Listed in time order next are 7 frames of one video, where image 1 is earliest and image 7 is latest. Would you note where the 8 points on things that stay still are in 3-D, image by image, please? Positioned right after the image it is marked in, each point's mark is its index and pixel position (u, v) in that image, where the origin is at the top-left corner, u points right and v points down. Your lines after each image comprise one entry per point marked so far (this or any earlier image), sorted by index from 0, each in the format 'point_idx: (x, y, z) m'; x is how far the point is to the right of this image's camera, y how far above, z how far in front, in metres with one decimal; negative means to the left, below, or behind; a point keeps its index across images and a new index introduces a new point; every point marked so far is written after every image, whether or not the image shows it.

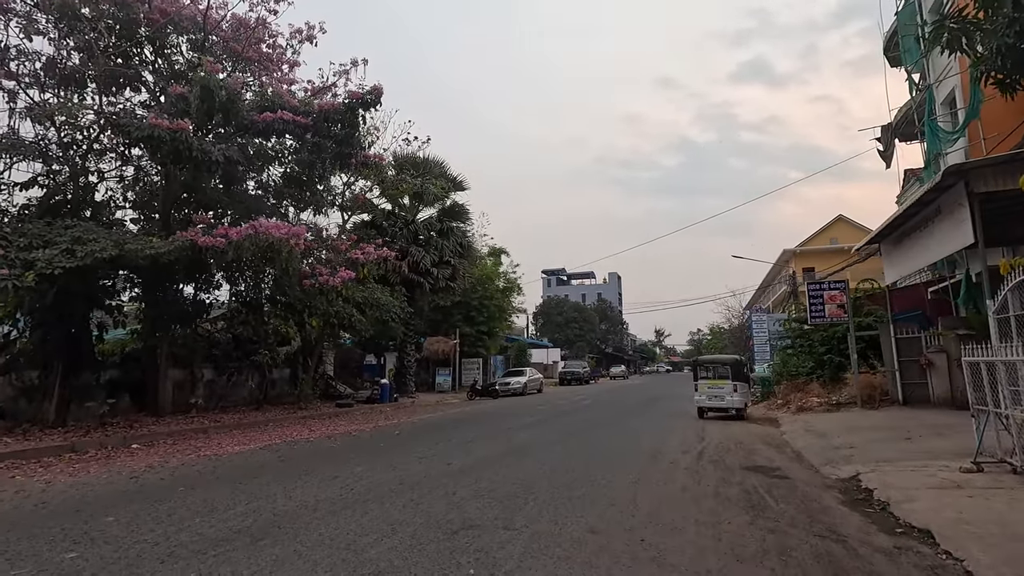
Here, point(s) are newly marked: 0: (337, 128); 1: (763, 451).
0: (-5.4, +4.9, +16.5) m
1: (+5.2, -3.4, +11.2) m
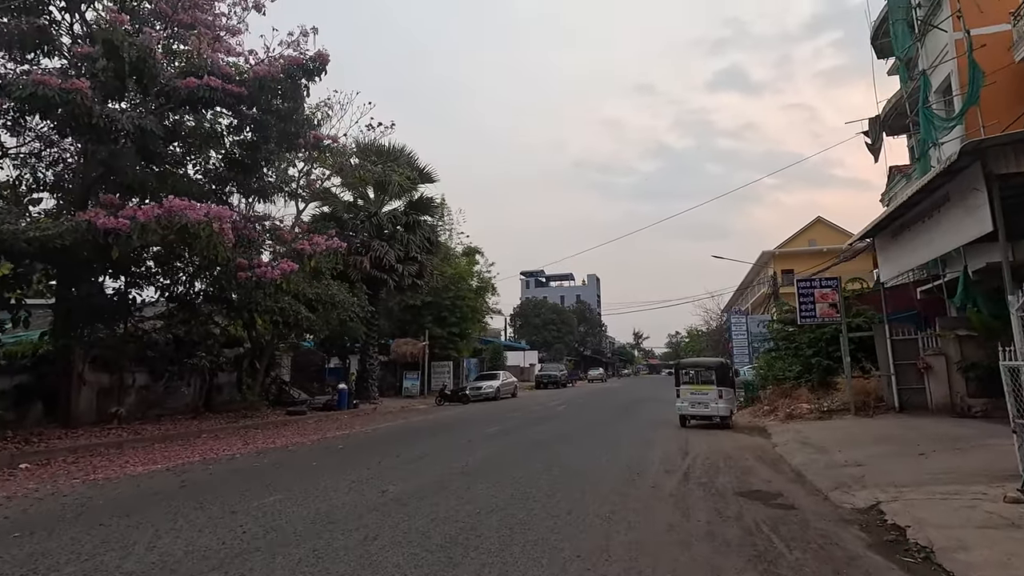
0: (-6.4, +5.1, +14.6) m
1: (+4.4, -3.3, +9.7) m
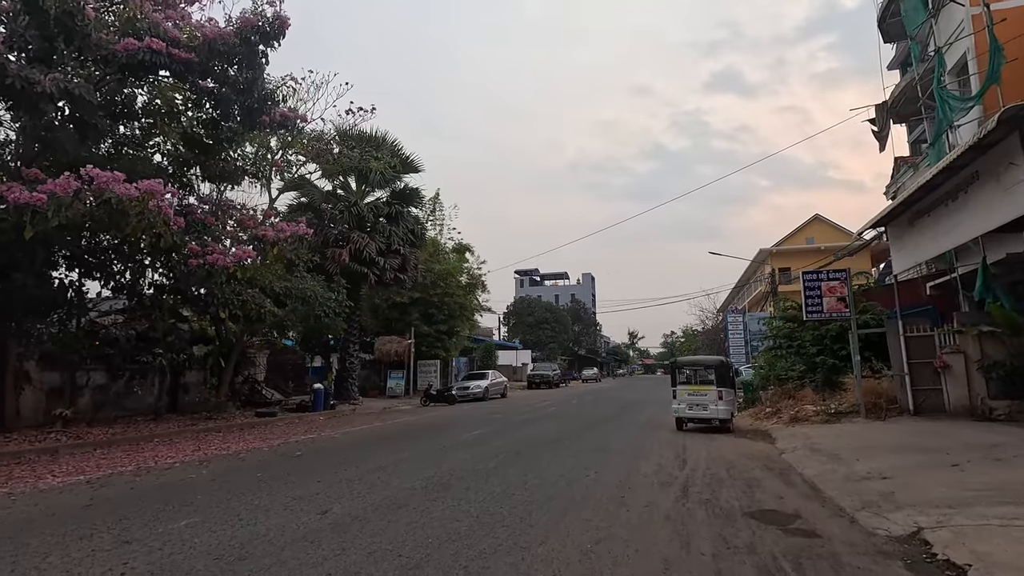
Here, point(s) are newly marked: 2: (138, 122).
0: (-6.8, +5.3, +13.3) m
1: (+4.0, -3.0, +8.4) m
2: (-10.5, +4.6, +15.1) m
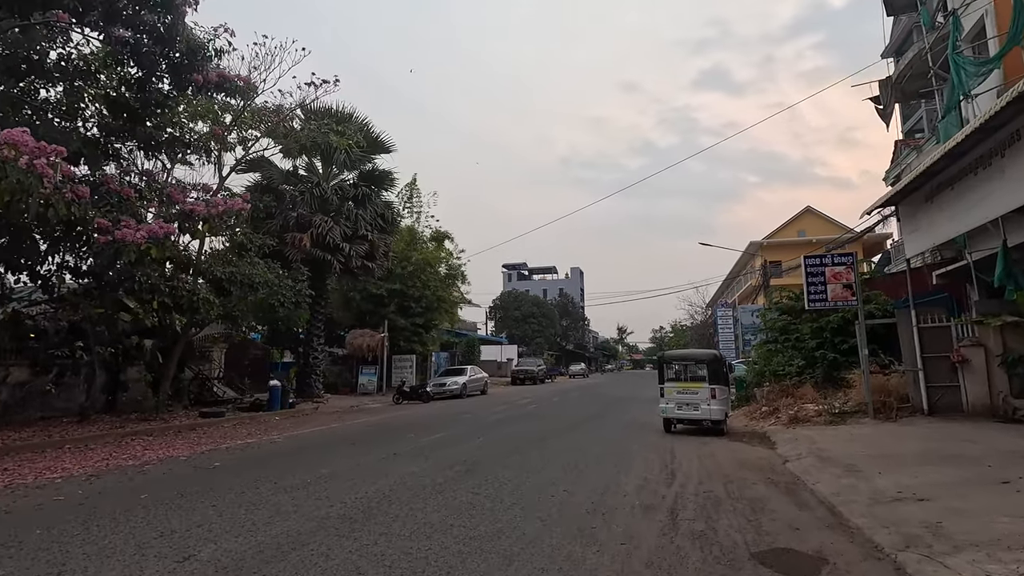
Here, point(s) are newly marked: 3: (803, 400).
0: (-7.6, +5.7, +11.4) m
1: (+3.3, -2.7, +6.8) m
2: (-11.2, +5.0, +13.2) m
3: (+8.4, -3.2, +15.5) m
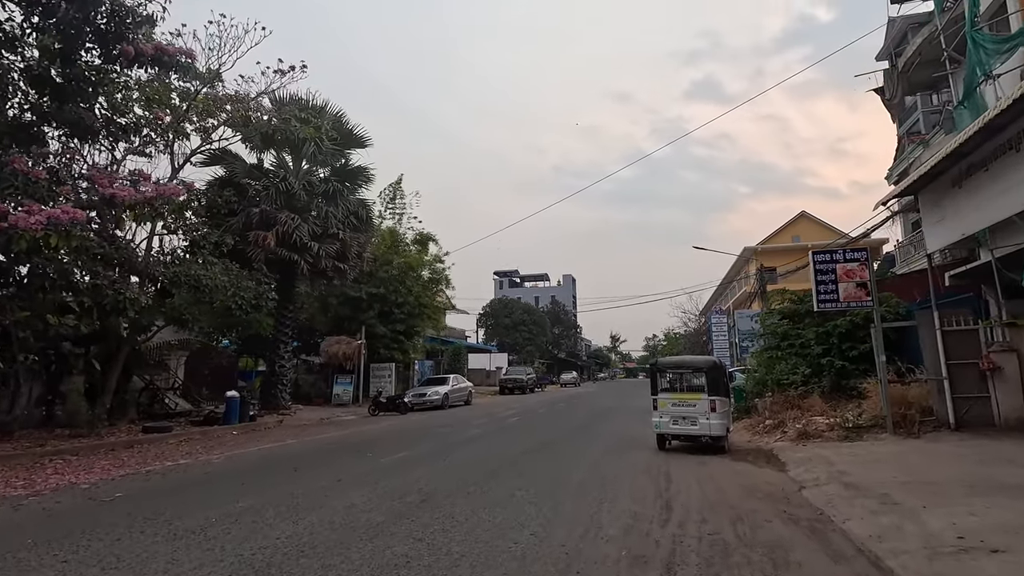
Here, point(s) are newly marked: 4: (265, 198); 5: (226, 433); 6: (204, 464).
0: (-8.1, +5.8, +9.8) m
1: (+2.8, -2.6, +5.2) m
2: (-11.8, +5.1, +11.6) m
3: (+7.8, -3.2, +14.1) m
4: (-9.0, +3.3, +19.7) m
5: (-8.9, -4.5, +16.8) m
6: (-6.3, -3.7, +11.1) m
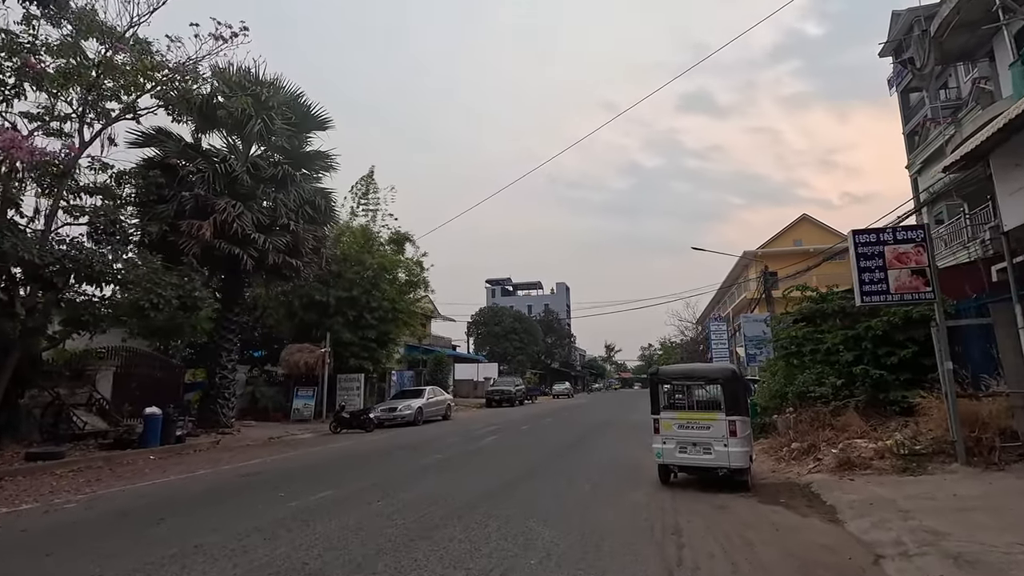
0: (-8.8, +6.0, +7.2) m
1: (+2.2, -2.3, +2.5) m
2: (-12.5, +5.3, +8.8) m
3: (+7.1, -3.1, +11.4) m
4: (-9.8, +3.3, +17.0) m
5: (-9.6, -4.4, +13.9) m
6: (-7.0, -3.5, +8.3) m
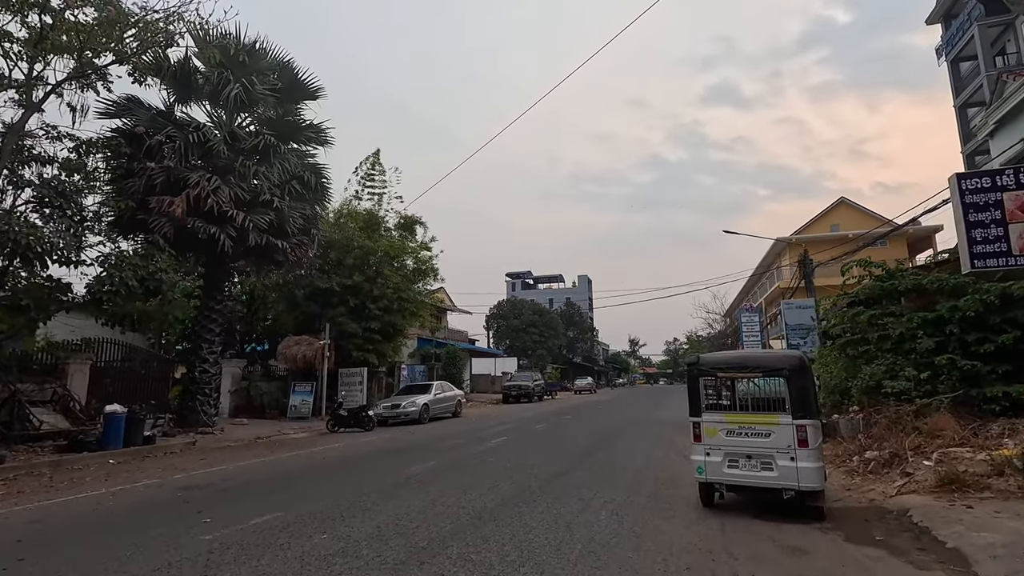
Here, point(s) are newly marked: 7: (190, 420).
0: (-9.0, +6.4, +5.3) m
1: (+1.8, -1.8, +0.3) m
2: (-12.7, +5.6, +7.2) m
3: (+7.1, -2.5, +8.9) m
4: (-9.6, +3.8, +15.2) m
5: (-9.5, -3.9, +12.2) m
6: (-7.1, -3.0, +6.5) m
7: (-10.2, -4.2, +17.3) m
